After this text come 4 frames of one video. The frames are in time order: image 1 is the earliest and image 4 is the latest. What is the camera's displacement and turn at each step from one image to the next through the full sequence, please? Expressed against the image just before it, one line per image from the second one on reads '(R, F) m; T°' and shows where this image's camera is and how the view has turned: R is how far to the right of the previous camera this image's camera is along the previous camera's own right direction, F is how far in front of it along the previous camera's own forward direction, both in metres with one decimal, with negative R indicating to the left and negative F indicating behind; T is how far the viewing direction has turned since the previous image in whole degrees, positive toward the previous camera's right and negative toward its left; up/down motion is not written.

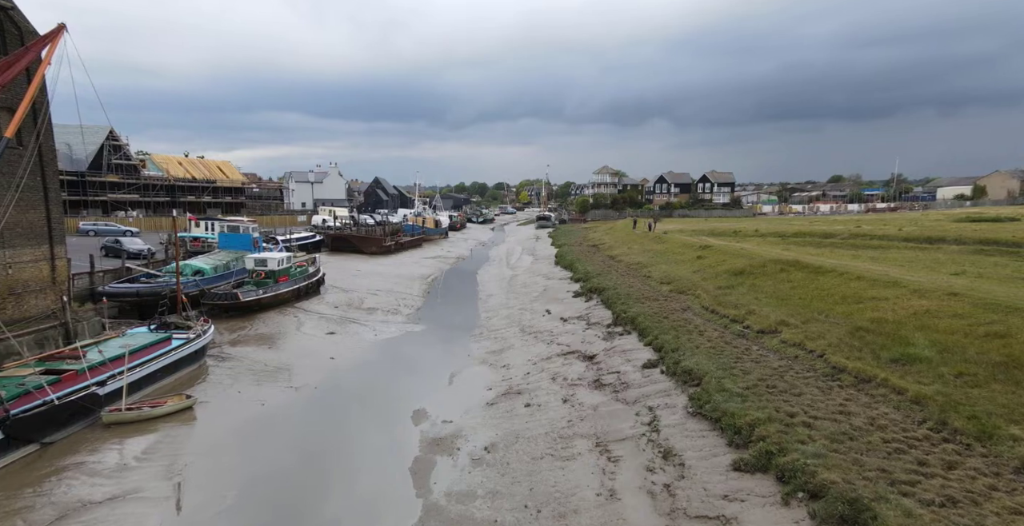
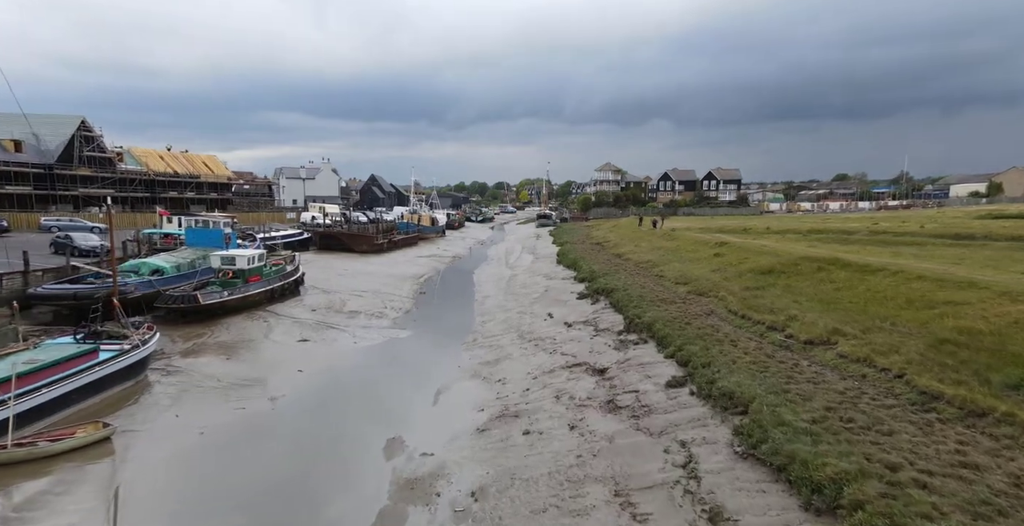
(+0.1, +3.0) m; 0°
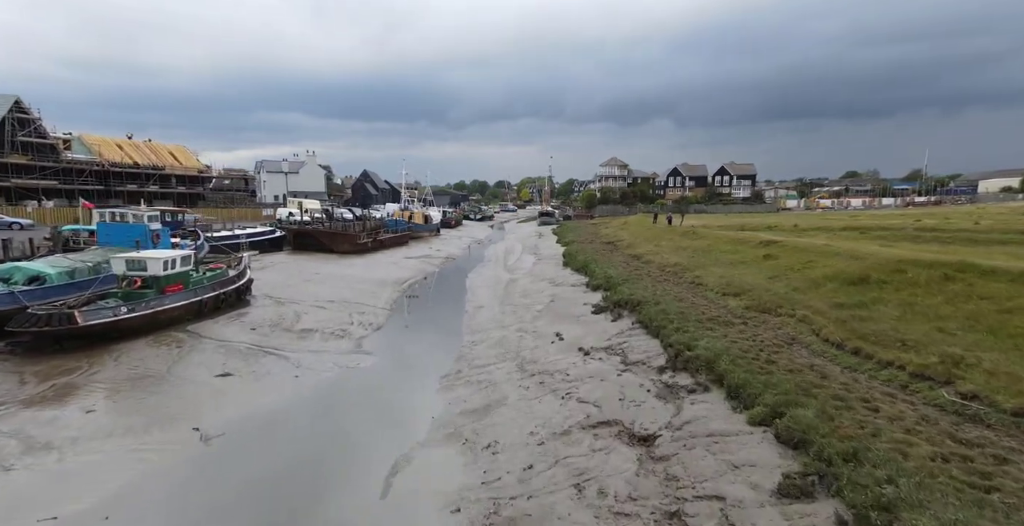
(+0.1, +6.1) m; 0°
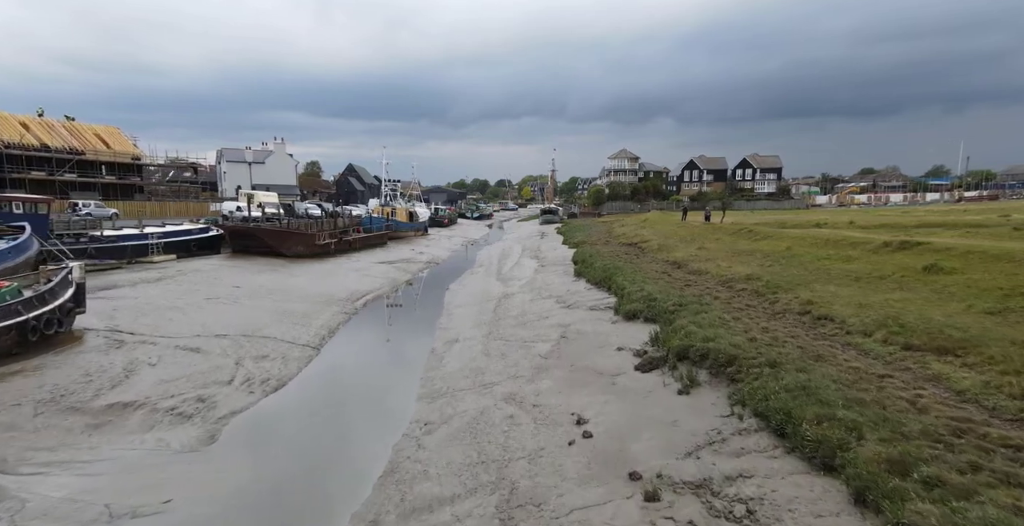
(+0.4, +9.9) m; 0°
